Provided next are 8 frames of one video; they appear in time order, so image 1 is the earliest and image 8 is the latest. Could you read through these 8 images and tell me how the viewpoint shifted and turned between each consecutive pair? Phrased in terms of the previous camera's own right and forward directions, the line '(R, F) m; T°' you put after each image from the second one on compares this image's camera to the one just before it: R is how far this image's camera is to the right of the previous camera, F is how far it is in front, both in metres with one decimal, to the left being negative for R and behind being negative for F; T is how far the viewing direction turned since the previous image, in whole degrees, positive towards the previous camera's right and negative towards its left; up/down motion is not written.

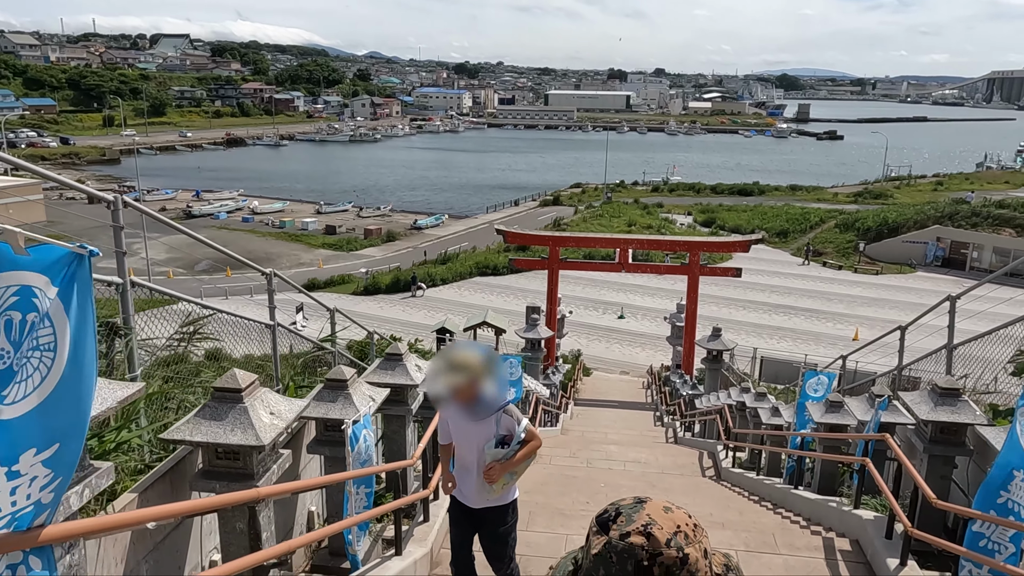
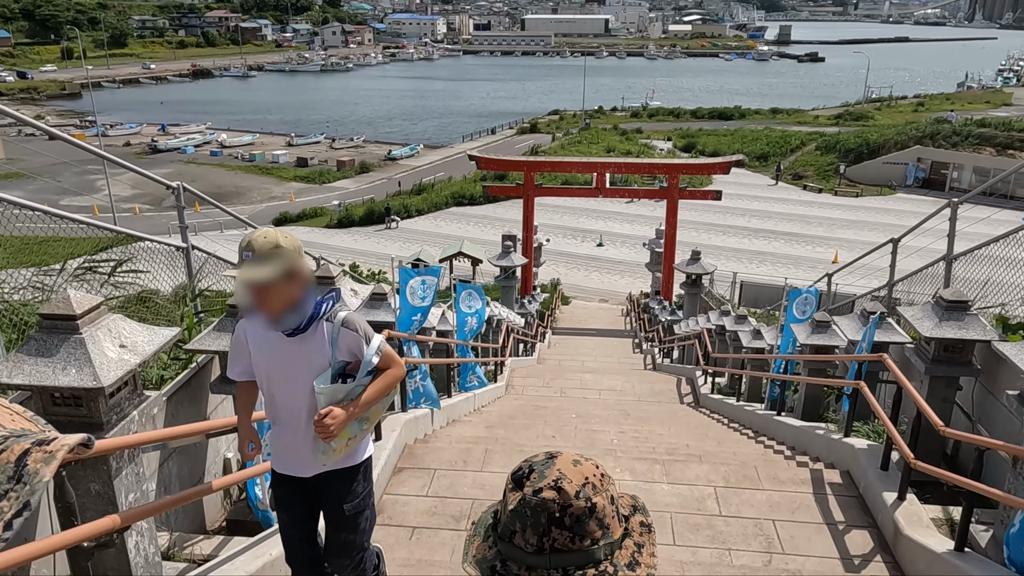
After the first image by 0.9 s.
(+0.2, +0.6) m; +1°
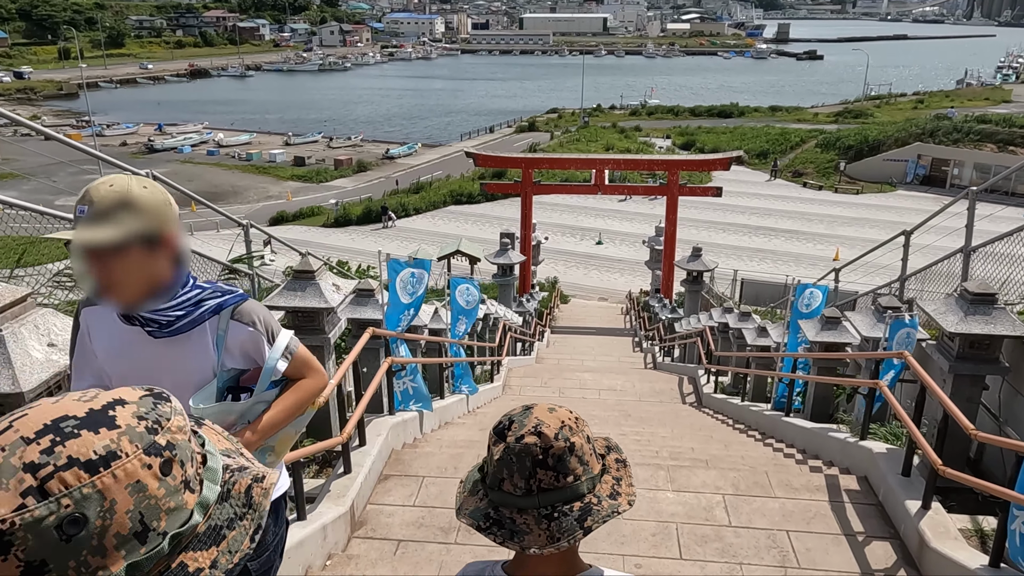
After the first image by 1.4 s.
(0.0, +0.3) m; 0°
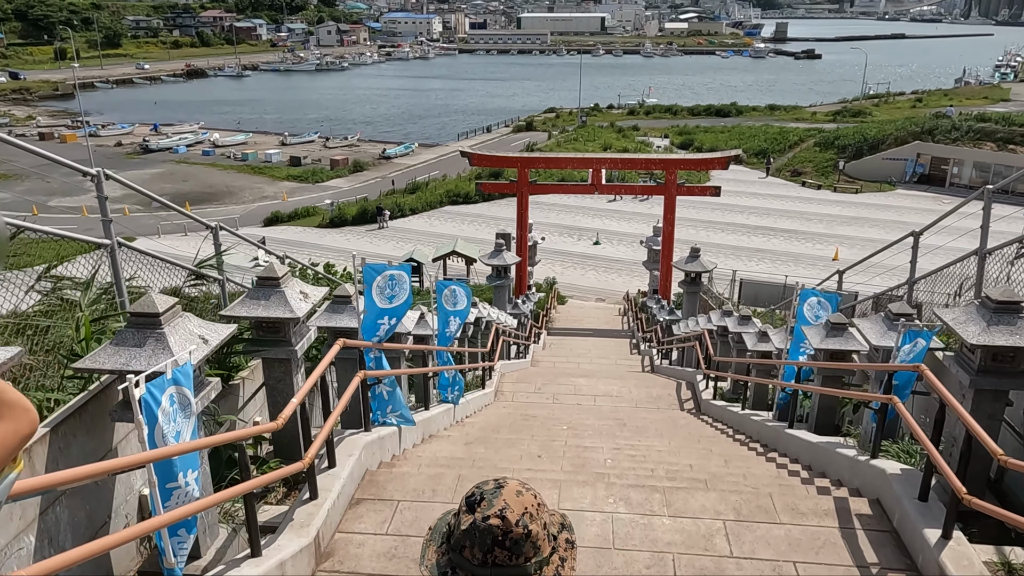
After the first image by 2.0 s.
(+0.1, +0.3) m; 0°
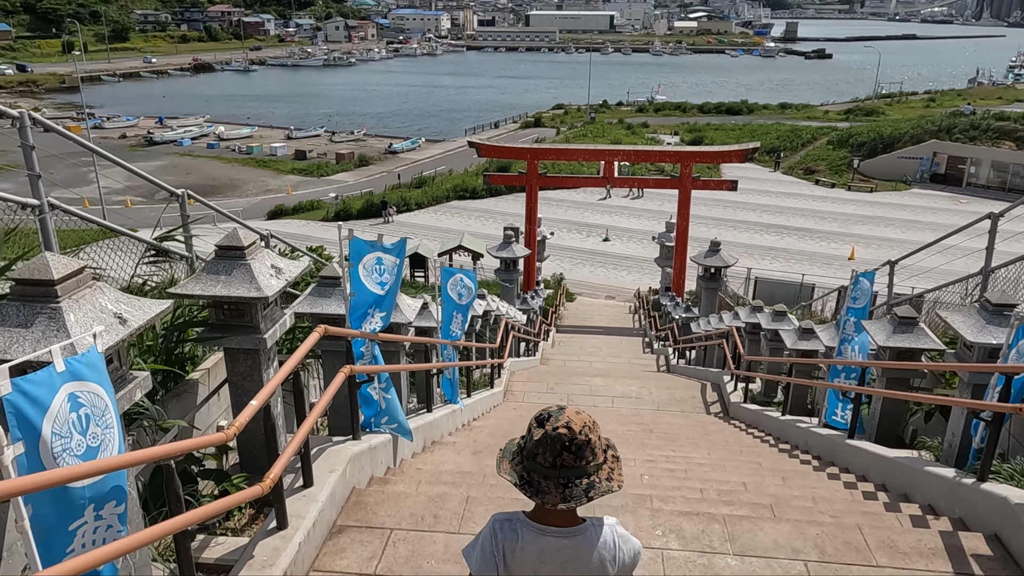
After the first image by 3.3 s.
(-0.1, +0.8) m; 0°
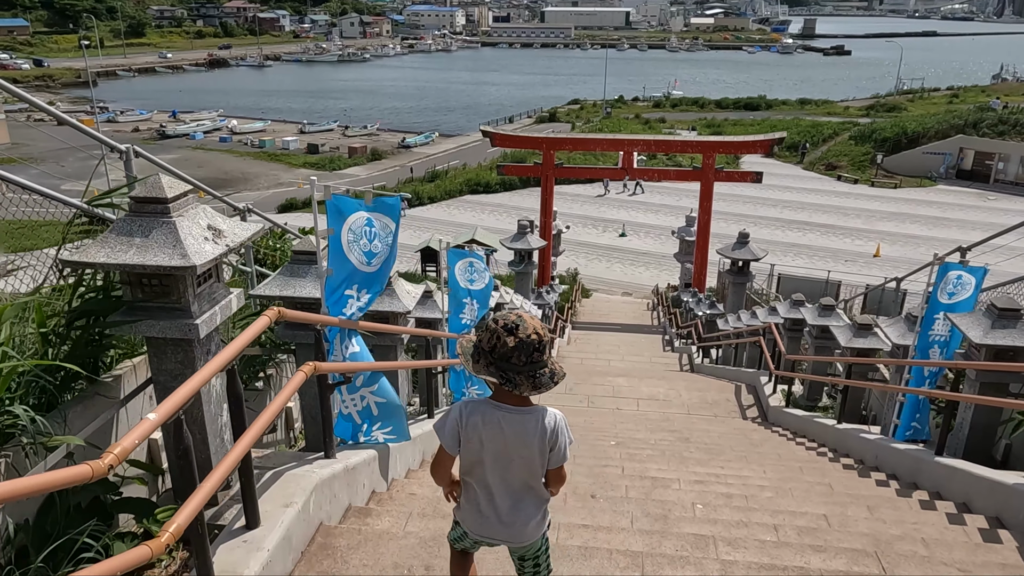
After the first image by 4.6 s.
(0.0, +0.8) m; -1°
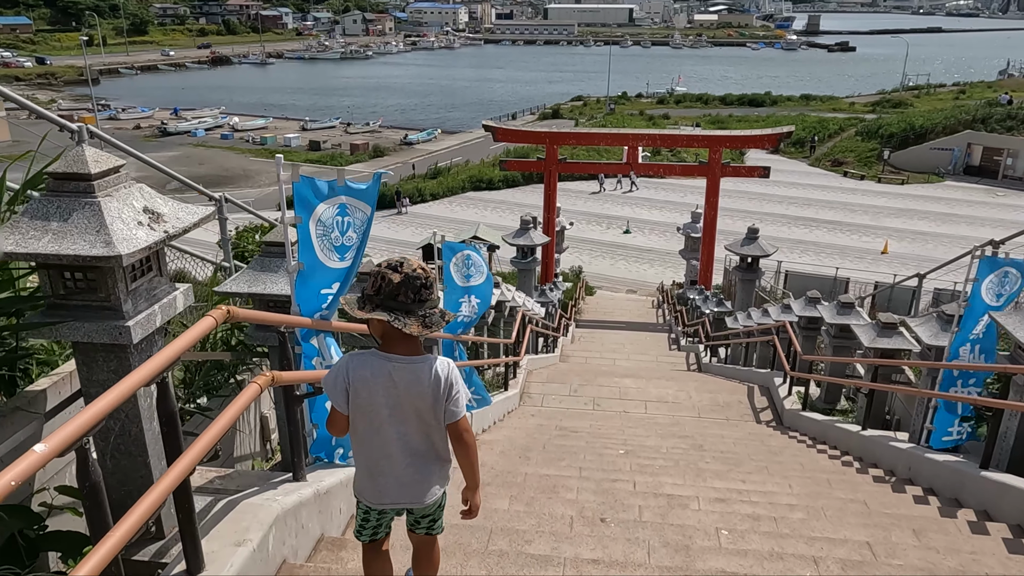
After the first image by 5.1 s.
(0.0, +0.4) m; 0°
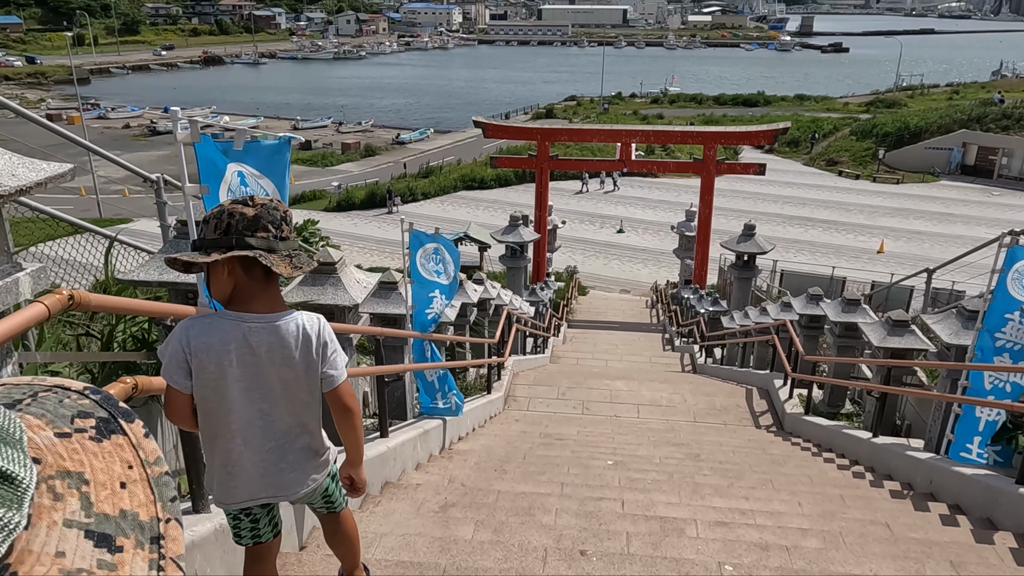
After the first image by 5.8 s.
(+0.1, +0.5) m; 0°
